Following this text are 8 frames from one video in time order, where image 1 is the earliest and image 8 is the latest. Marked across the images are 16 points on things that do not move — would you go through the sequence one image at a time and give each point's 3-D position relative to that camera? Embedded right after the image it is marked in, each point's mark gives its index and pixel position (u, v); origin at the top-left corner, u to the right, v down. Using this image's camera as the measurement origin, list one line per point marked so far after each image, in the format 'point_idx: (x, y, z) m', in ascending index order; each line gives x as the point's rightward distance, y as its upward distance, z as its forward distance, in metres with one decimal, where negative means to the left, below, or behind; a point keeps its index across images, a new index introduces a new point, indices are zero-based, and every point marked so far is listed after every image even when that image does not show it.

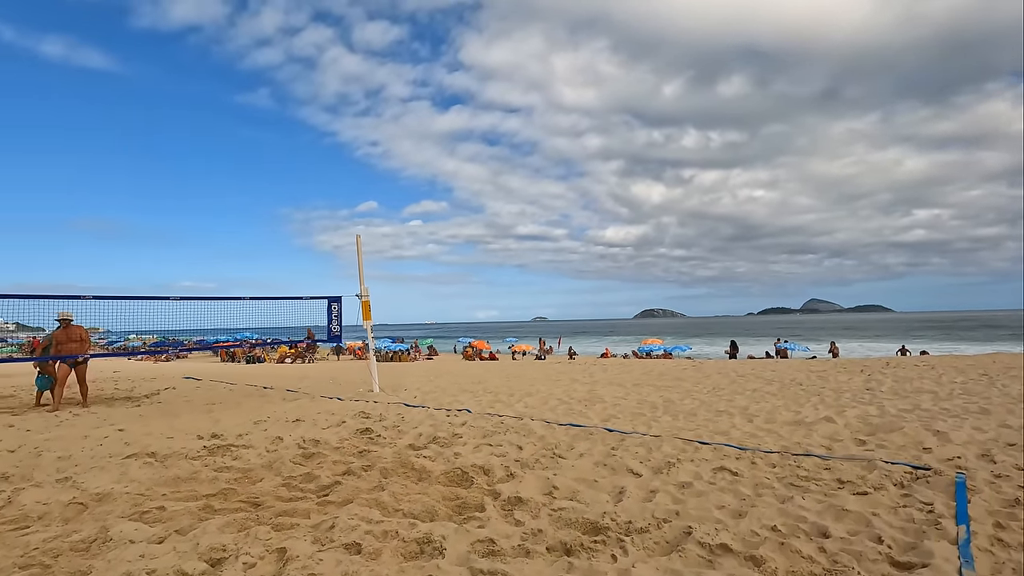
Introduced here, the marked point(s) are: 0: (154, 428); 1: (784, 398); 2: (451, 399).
0: (-3.9, -1.5, +5.8) m
1: (+3.6, -1.5, +7.2) m
2: (-0.9, -1.5, +7.5) m
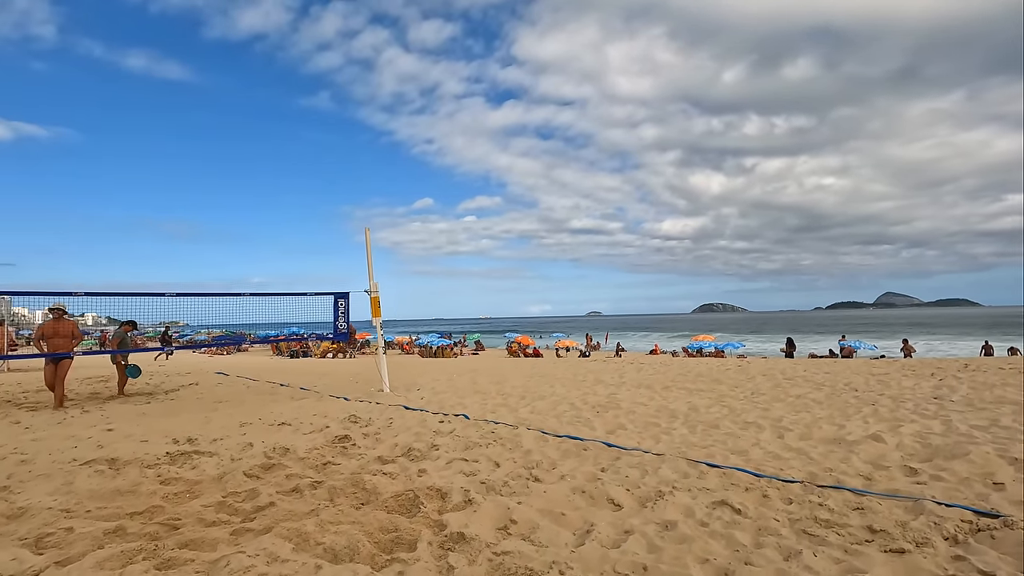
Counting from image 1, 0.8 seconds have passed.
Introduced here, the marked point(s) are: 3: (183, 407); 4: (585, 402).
0: (-3.9, -1.5, +5.6) m
1: (+3.7, -1.4, +6.2) m
2: (-0.7, -1.5, +7.0) m
3: (-4.4, -1.6, +7.2) m
4: (+0.9, -1.4, +6.7) m
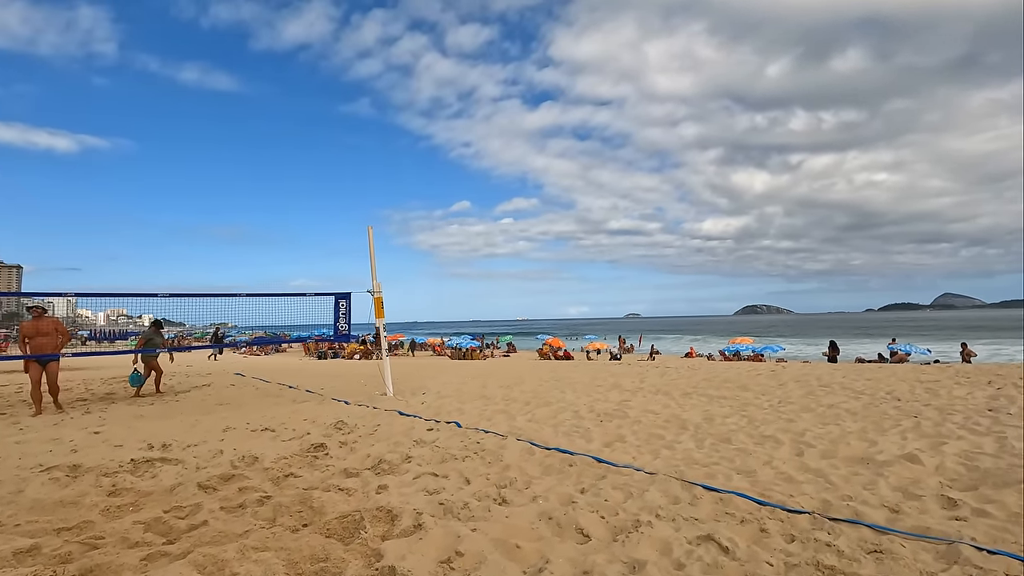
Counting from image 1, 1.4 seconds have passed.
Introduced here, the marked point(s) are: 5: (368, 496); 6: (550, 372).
0: (-4.0, -1.5, +5.5) m
1: (+3.6, -1.4, +5.6) m
2: (-0.7, -1.5, +6.6) m
3: (-4.3, -1.6, +7.0) m
4: (+0.9, -1.4, +6.3) m
5: (-0.9, -1.3, +3.3) m
6: (+0.8, -1.8, +11.7) m
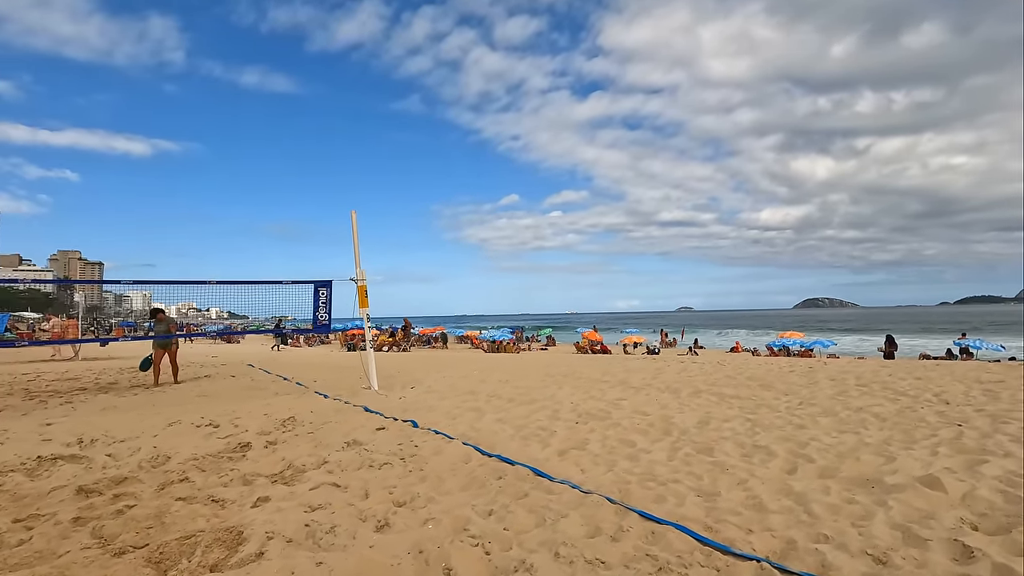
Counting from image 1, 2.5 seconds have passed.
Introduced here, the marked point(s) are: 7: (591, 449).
0: (-4.3, -1.3, +5.3) m
1: (+3.3, -1.2, +4.6) m
2: (-1.0, -1.3, +6.1) m
3: (-4.5, -1.4, +6.8) m
4: (+0.6, -1.3, +5.6) m
5: (-1.4, -1.2, +2.8) m
6: (+1.0, -1.6, +11.0) m
7: (+0.6, -1.2, +4.0) m
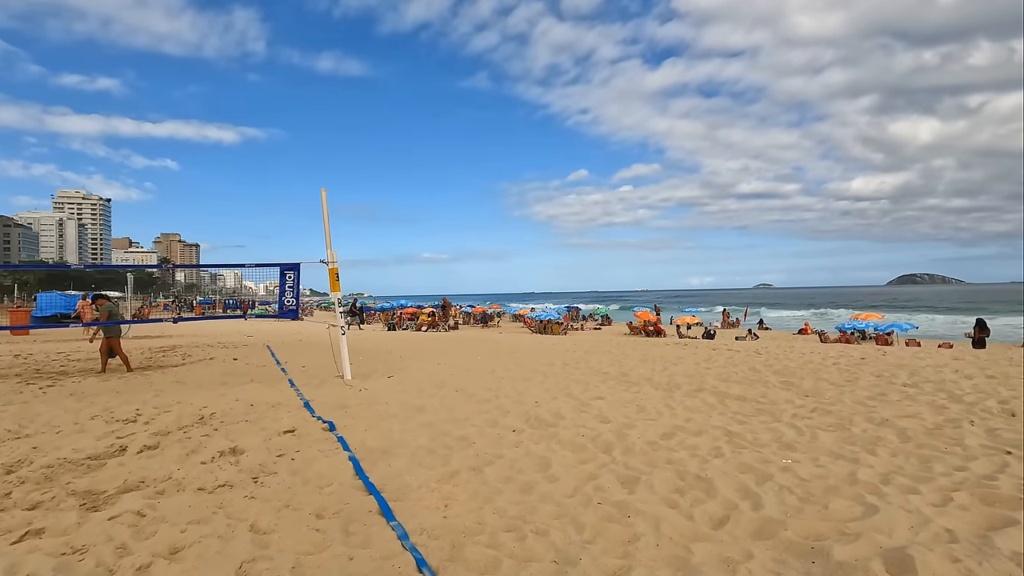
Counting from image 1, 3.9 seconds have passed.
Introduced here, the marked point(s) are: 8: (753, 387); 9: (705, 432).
0: (-4.8, -1.2, +5.1) m
1: (+2.6, -1.1, +3.6) m
2: (-1.4, -1.2, +5.5) m
3: (-4.8, -1.2, +6.8) m
4: (+0.1, -1.1, +4.8) m
5: (-2.3, -1.1, +2.4) m
6: (+1.2, -1.2, +10.2) m
7: (-0.1, -1.1, +3.3) m
8: (+2.8, -1.2, +6.3) m
9: (+1.5, -1.1, +4.2) m
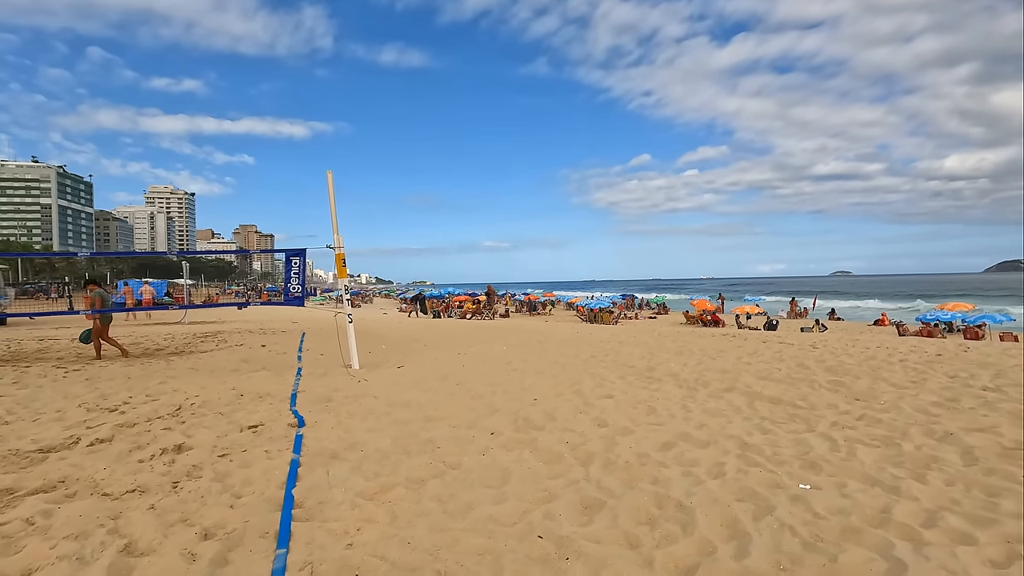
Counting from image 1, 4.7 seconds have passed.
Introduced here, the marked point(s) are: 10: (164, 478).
0: (-4.9, -1.1, +5.2) m
1: (+2.4, -1.0, +2.8) m
2: (-1.4, -1.0, +5.2) m
3: (-4.7, -1.1, +6.8) m
4: (0.0, -1.0, +4.4) m
5: (-2.6, -1.1, +2.1) m
6: (+1.7, -1.0, +9.5) m
7: (-0.4, -1.0, +2.8) m
8: (+2.9, -1.0, +5.5) m
9: (+1.4, -1.0, +3.6) m
10: (-1.9, -1.0, +2.9) m
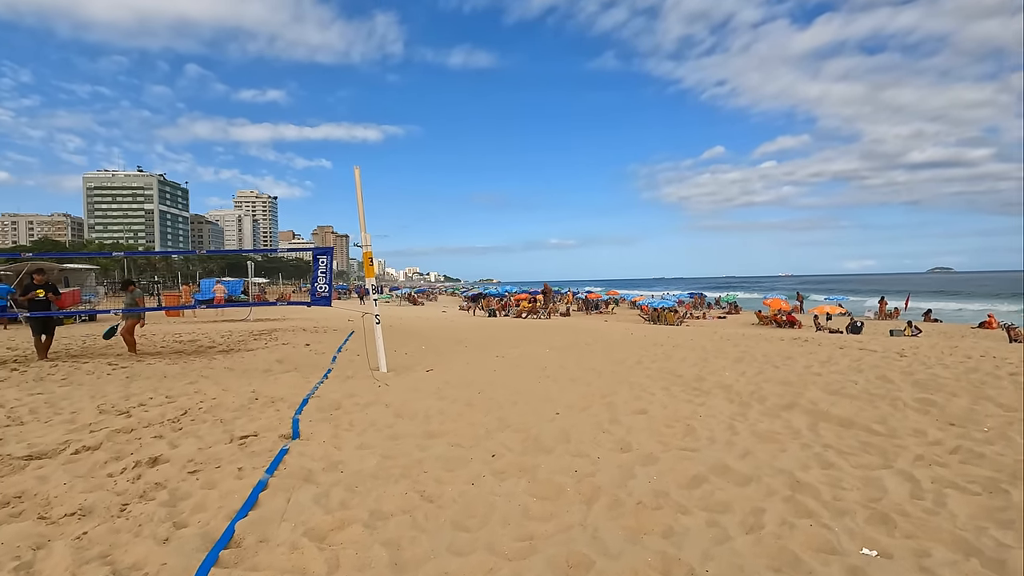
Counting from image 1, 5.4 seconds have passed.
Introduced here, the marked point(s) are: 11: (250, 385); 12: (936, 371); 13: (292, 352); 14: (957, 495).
0: (-4.6, -1.1, +5.3) m
1: (+2.3, -1.0, +2.0) m
2: (-1.2, -1.0, +4.9) m
3: (-4.2, -1.1, +6.9) m
4: (+0.1, -1.0, +3.9) m
5: (-2.8, -1.1, +2.0) m
6: (+2.4, -1.0, +8.8) m
7: (-0.5, -1.0, +2.4) m
8: (+3.1, -1.0, +4.6) m
9: (+1.4, -1.0, +2.9) m
10: (-1.9, -1.0, +2.7) m
11: (-2.8, -1.1, +5.9) m
12: (+4.9, -1.0, +6.3) m
13: (-3.4, -1.0, +8.5) m
14: (+2.3, -1.0, +2.7) m
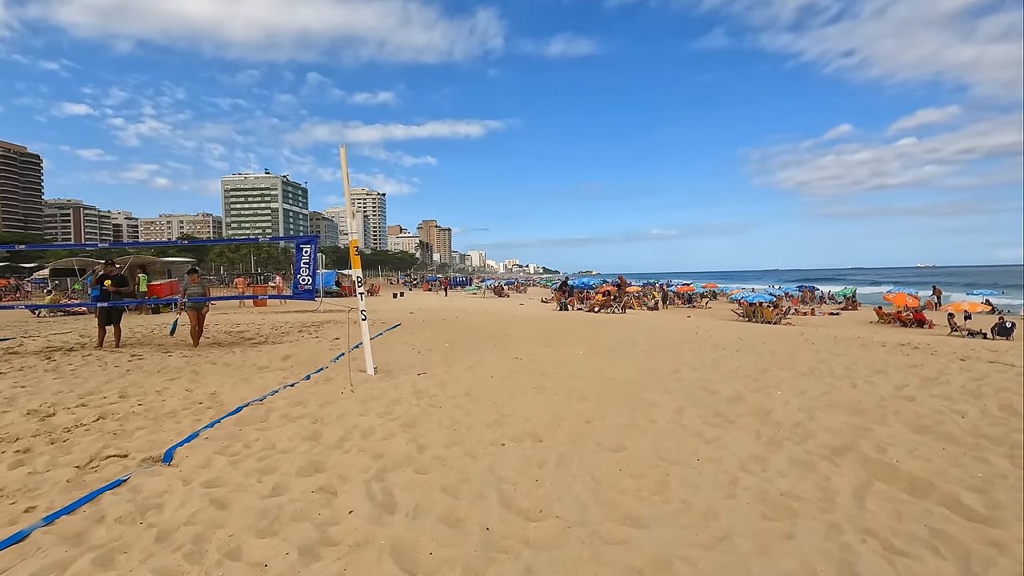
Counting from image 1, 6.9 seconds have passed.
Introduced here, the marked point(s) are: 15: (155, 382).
0: (-4.8, -1.0, +5.2) m
1: (+1.4, -1.0, +0.7) m
2: (-1.5, -1.0, +4.2) m
3: (-4.1, -1.0, +6.7) m
4: (-0.4, -1.0, +2.9) m
5: (-3.6, -1.1, +1.6) m
6: (+2.8, -0.9, +7.3) m
7: (-1.2, -1.0, +1.6) m
8: (+2.7, -1.0, +3.1) m
9: (+0.7, -1.0, +1.8) m
10: (-2.6, -1.0, +2.1) m
11: (-2.9, -1.0, +5.4) m
12: (+4.8, -0.9, +4.4) m
13: (-3.0, -0.9, +8.1) m
14: (+1.6, -1.0, +1.4) m
15: (-3.6, -1.0, +5.5) m
